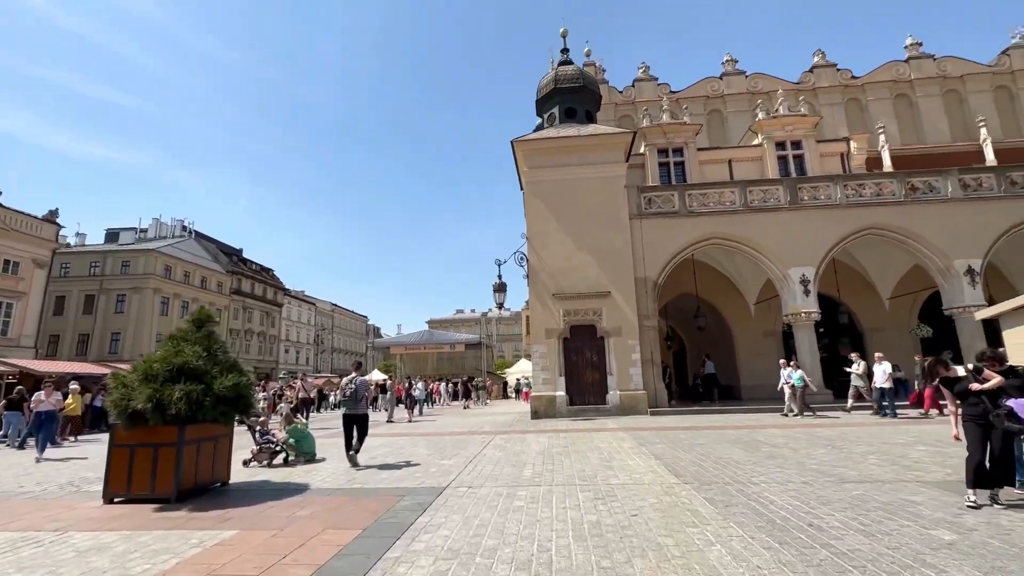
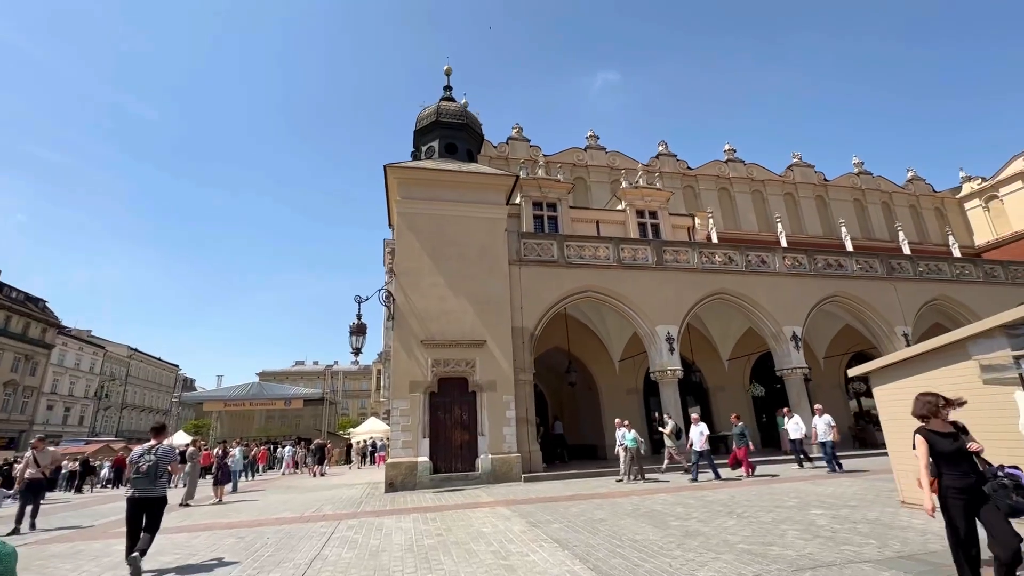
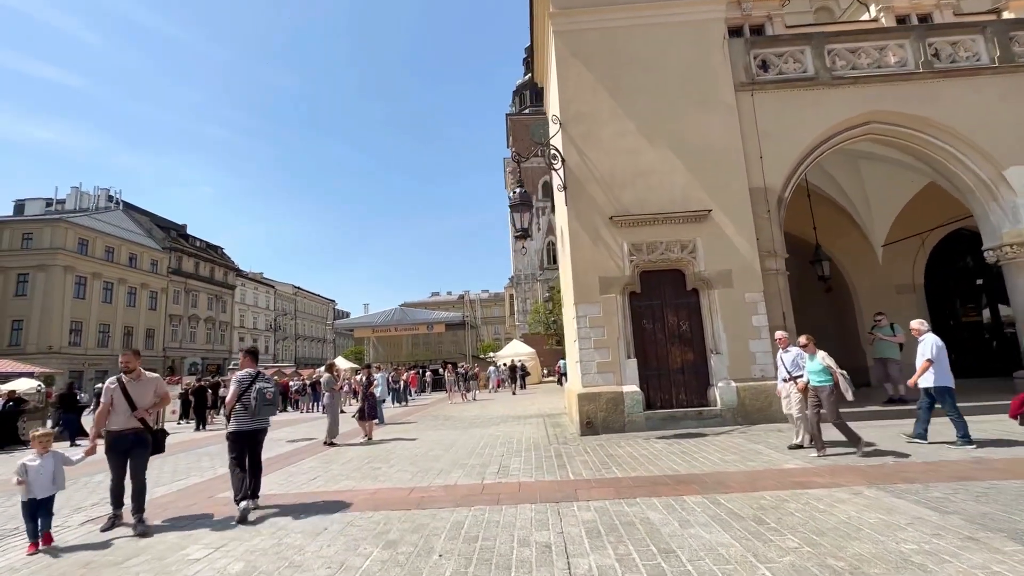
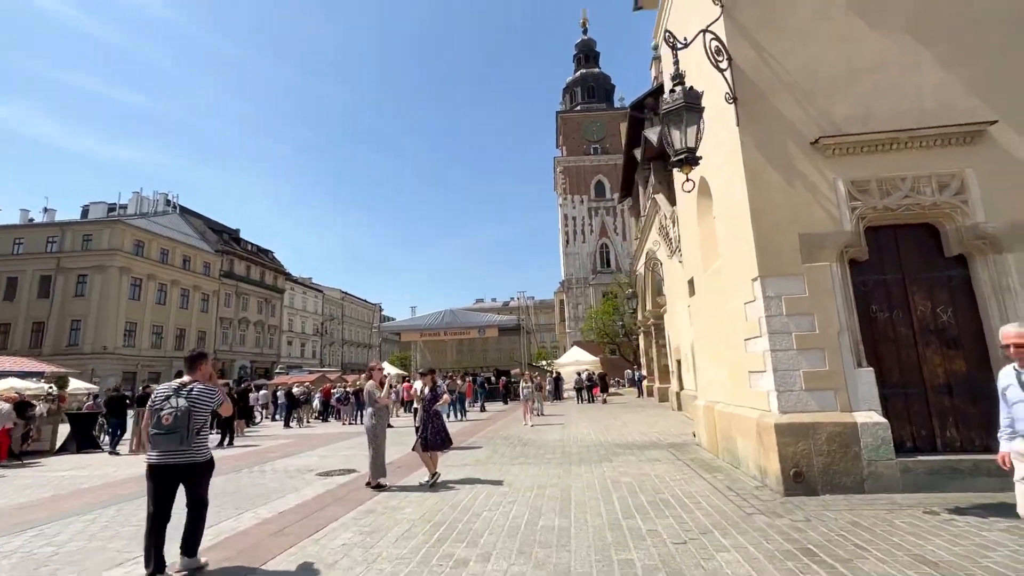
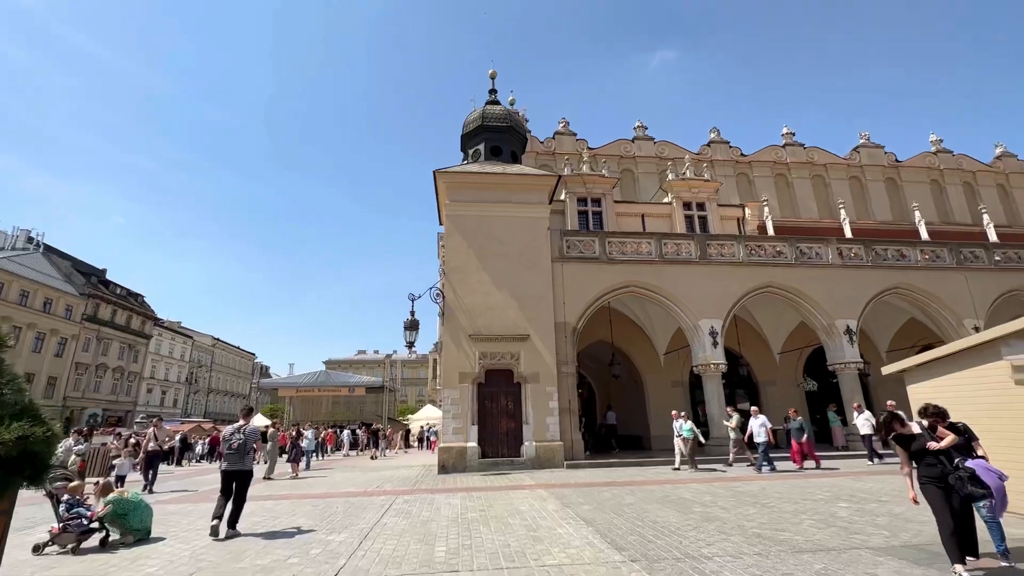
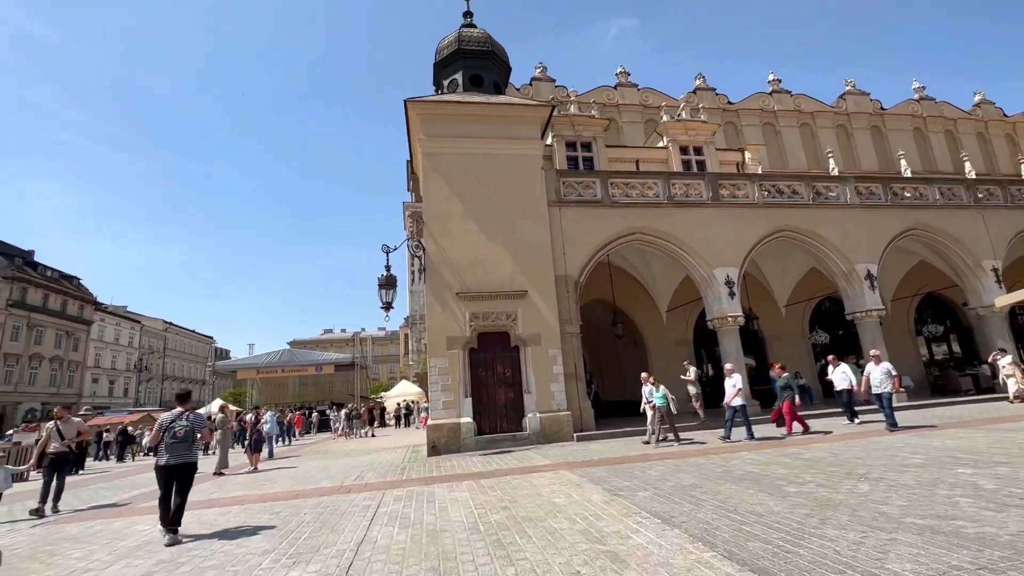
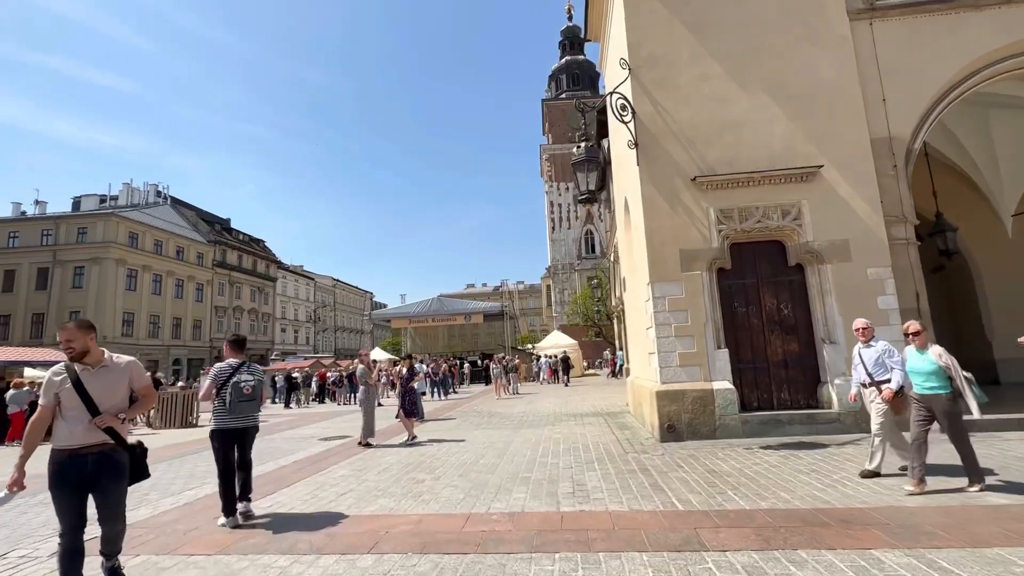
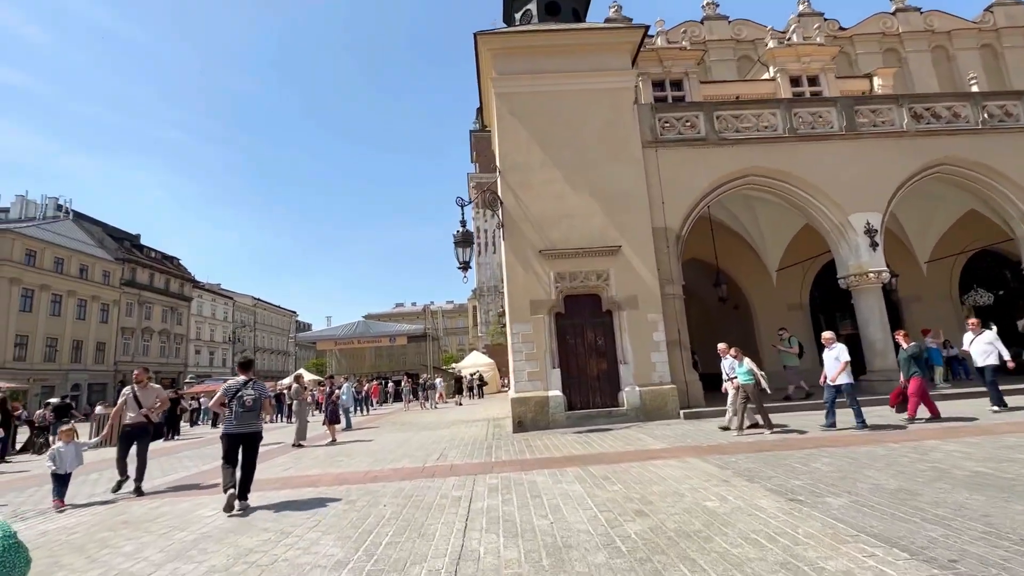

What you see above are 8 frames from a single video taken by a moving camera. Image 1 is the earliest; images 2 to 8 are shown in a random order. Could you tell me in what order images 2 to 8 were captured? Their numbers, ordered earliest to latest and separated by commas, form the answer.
5, 2, 6, 8, 3, 7, 4
